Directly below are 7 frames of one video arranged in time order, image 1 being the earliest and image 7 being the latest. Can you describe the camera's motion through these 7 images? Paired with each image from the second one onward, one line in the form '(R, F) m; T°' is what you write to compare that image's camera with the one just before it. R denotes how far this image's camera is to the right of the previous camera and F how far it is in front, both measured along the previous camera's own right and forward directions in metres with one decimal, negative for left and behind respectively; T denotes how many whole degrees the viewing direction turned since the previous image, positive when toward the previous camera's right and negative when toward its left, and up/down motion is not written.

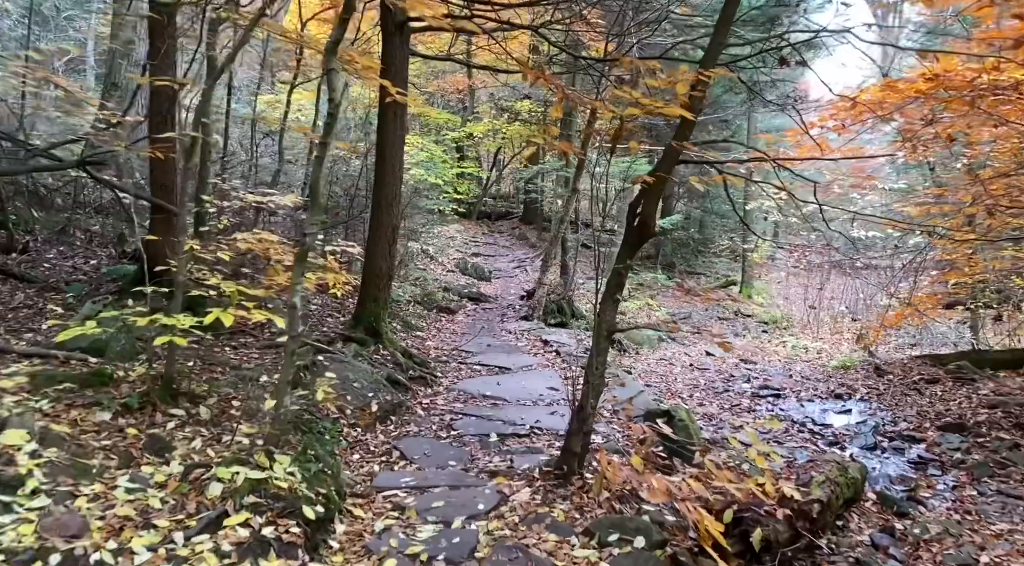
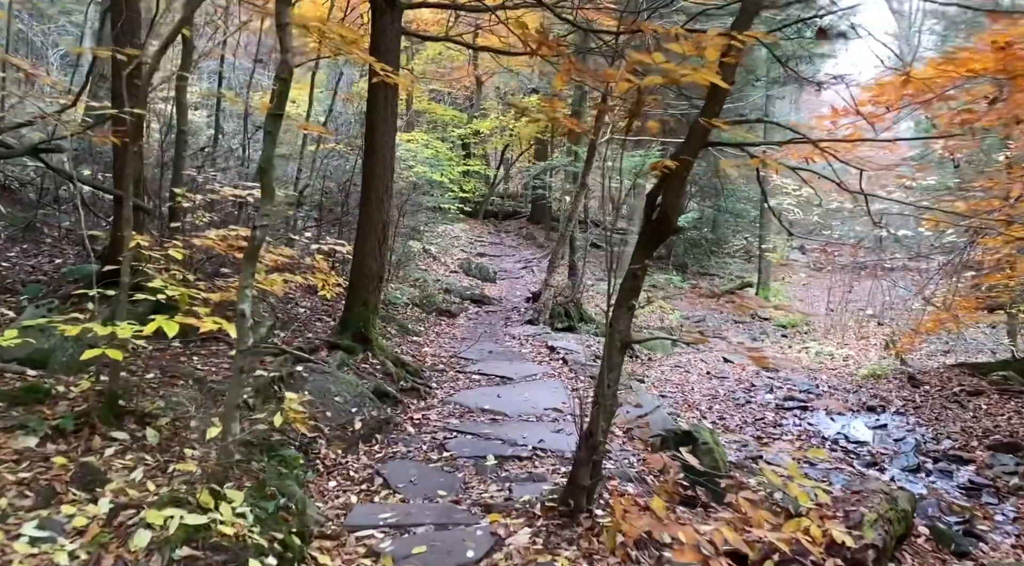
(+0.1, +0.9) m; -1°
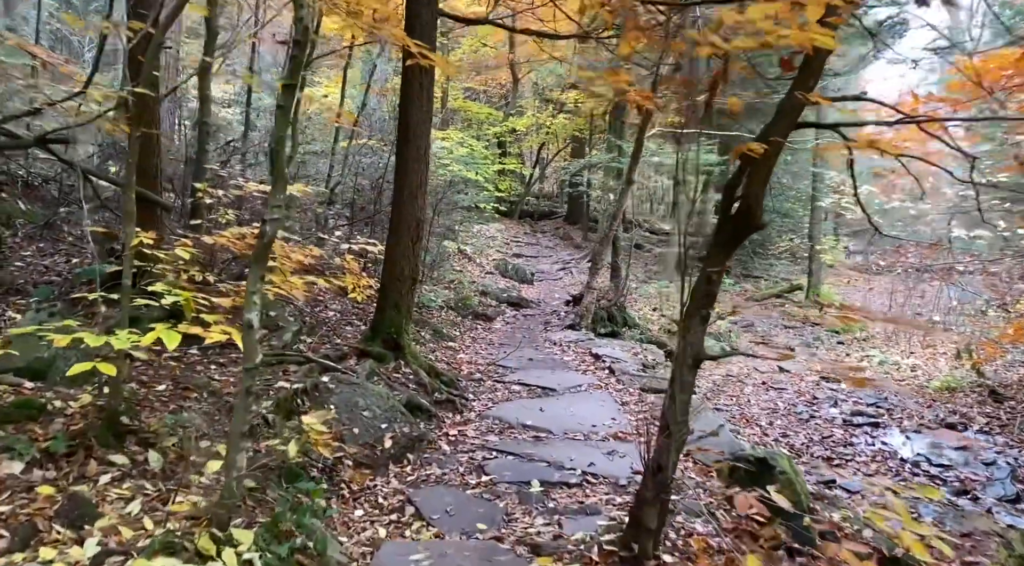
(-0.1, +0.7) m; -2°
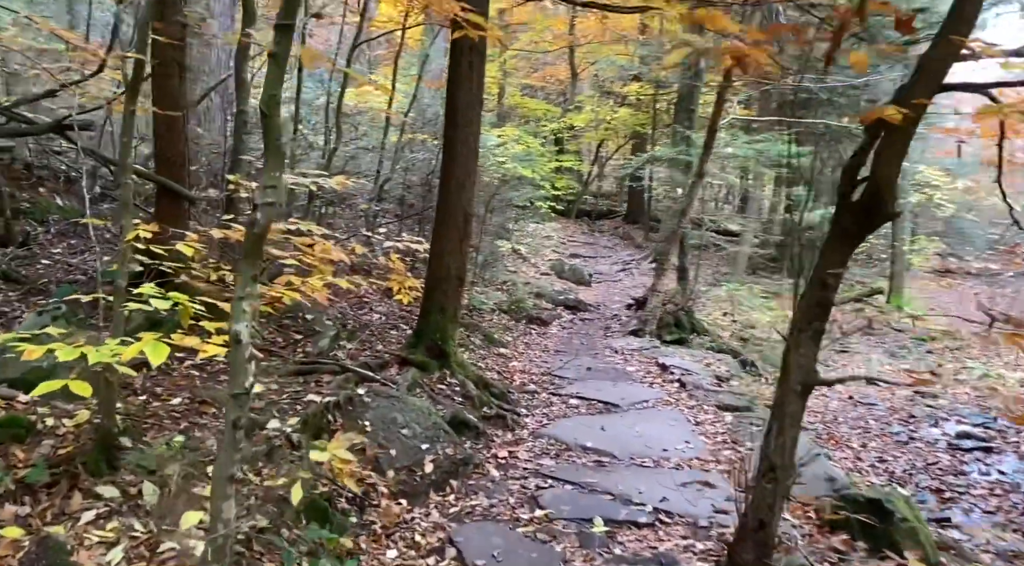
(0.0, +0.8) m; -4°
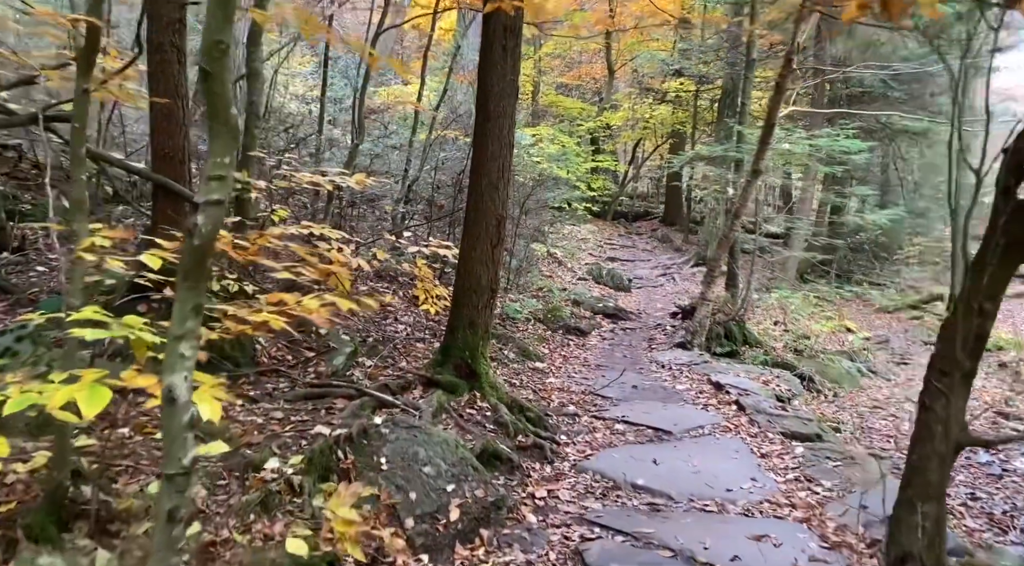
(-0.1, +0.8) m; -2°
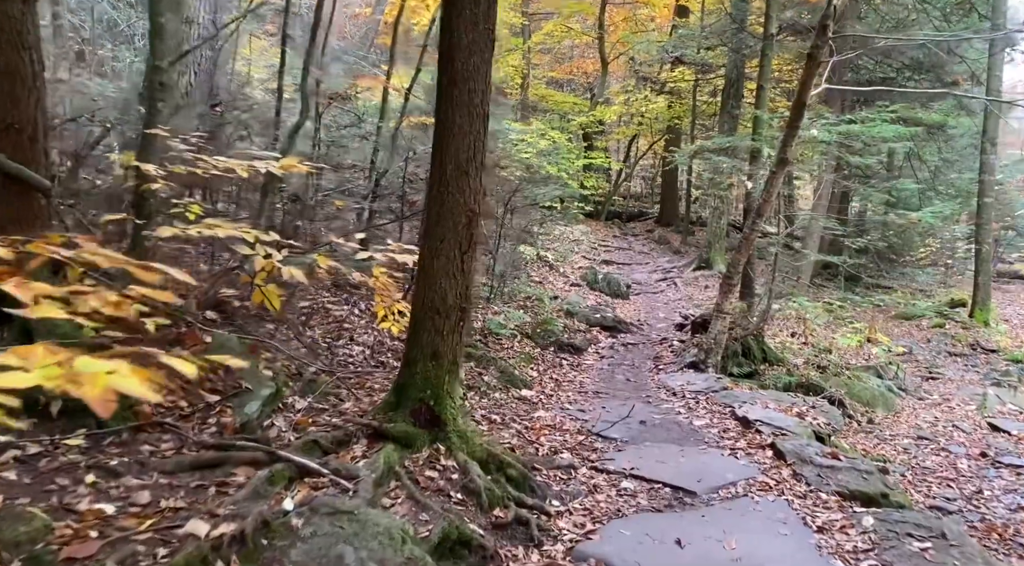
(+0.1, +1.6) m; +1°
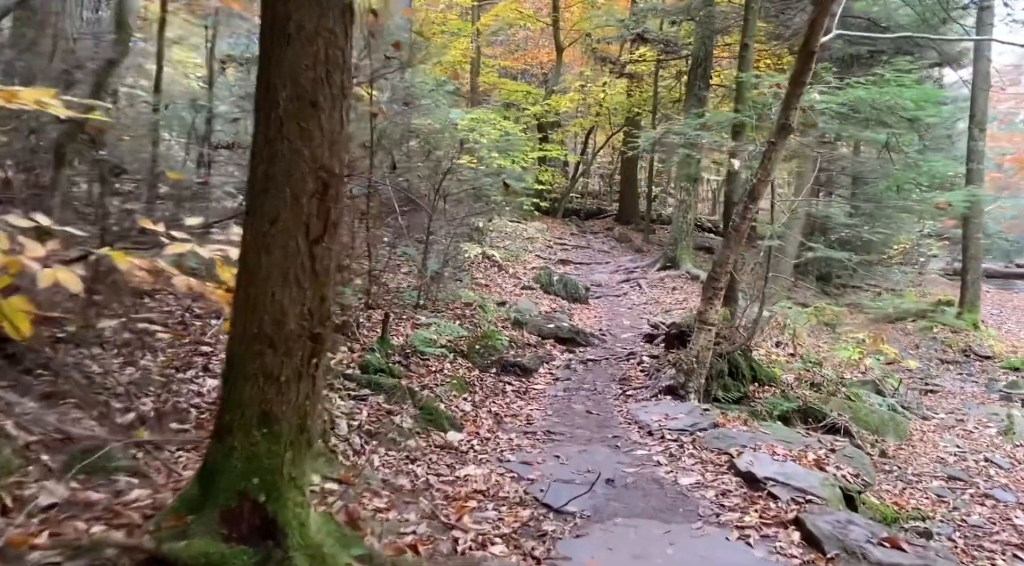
(+0.3, +2.0) m; +3°
